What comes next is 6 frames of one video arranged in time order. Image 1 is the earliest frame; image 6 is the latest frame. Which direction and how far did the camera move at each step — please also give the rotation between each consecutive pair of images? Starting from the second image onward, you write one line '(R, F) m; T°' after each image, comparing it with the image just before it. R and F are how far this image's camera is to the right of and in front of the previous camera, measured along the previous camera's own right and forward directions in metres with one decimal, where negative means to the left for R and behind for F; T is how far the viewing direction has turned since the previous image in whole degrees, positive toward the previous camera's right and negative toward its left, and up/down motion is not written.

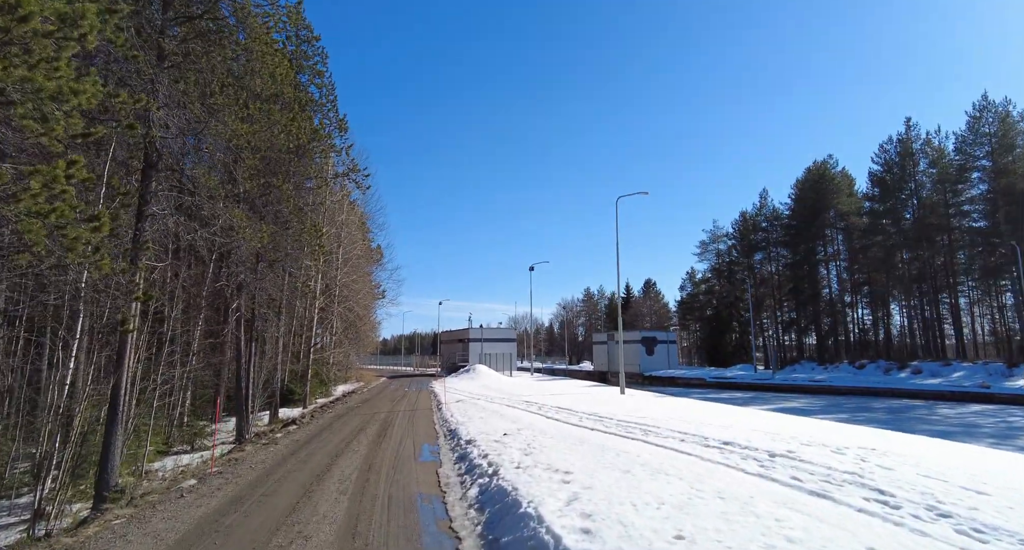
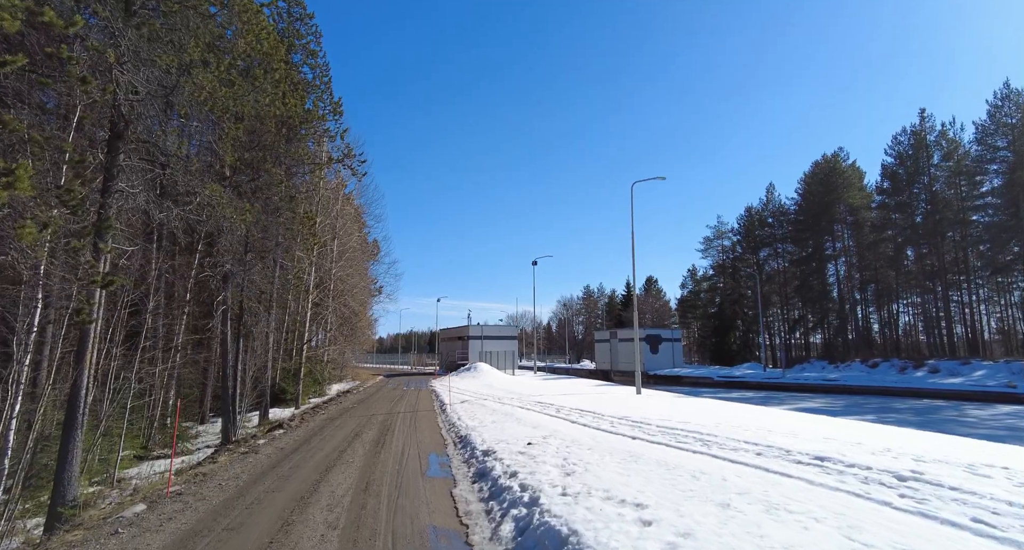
(-0.3, +1.2) m; 0°
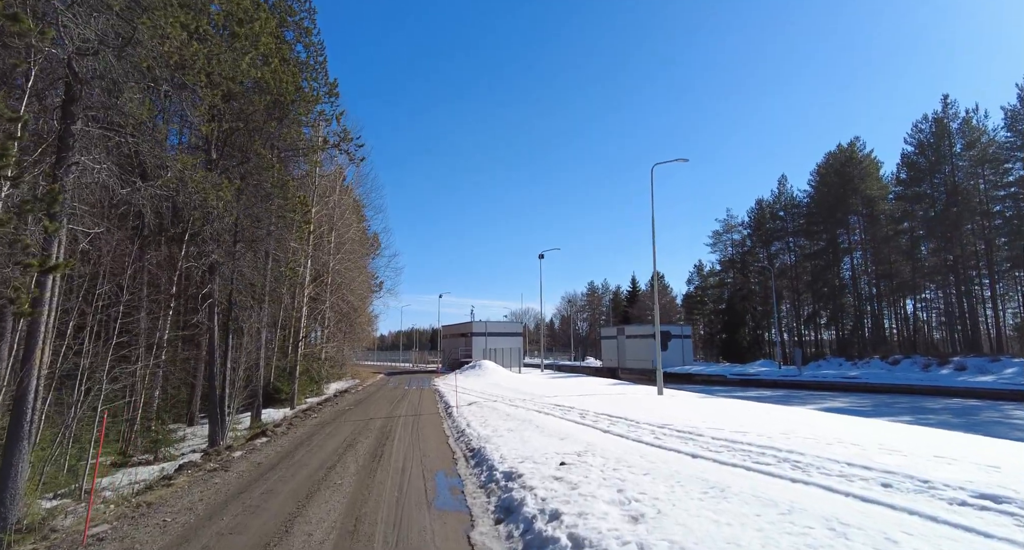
(-0.2, +1.2) m; 0°
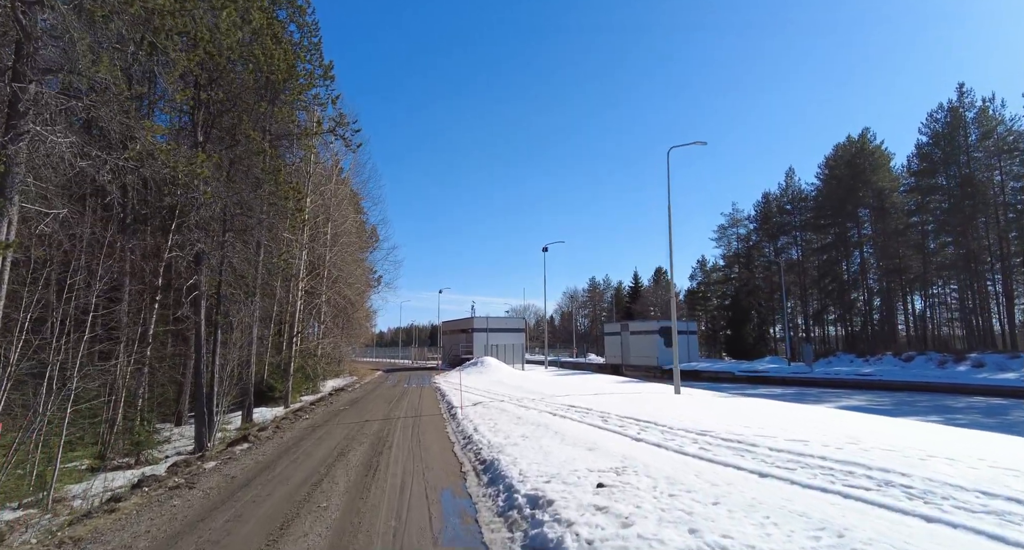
(-0.2, +0.9) m; 0°
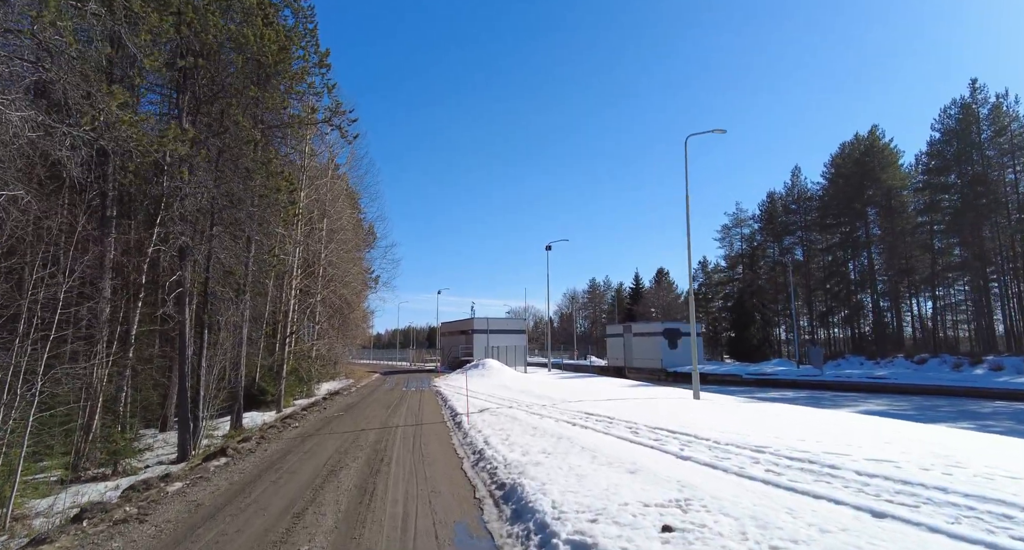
(-0.2, +0.9) m; 0°
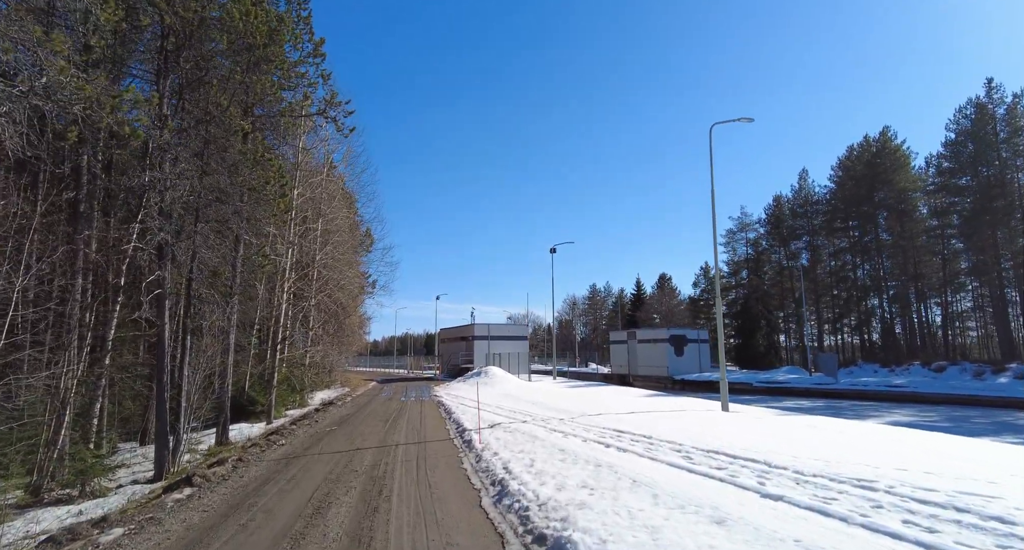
(-0.3, +1.1) m; 0°
